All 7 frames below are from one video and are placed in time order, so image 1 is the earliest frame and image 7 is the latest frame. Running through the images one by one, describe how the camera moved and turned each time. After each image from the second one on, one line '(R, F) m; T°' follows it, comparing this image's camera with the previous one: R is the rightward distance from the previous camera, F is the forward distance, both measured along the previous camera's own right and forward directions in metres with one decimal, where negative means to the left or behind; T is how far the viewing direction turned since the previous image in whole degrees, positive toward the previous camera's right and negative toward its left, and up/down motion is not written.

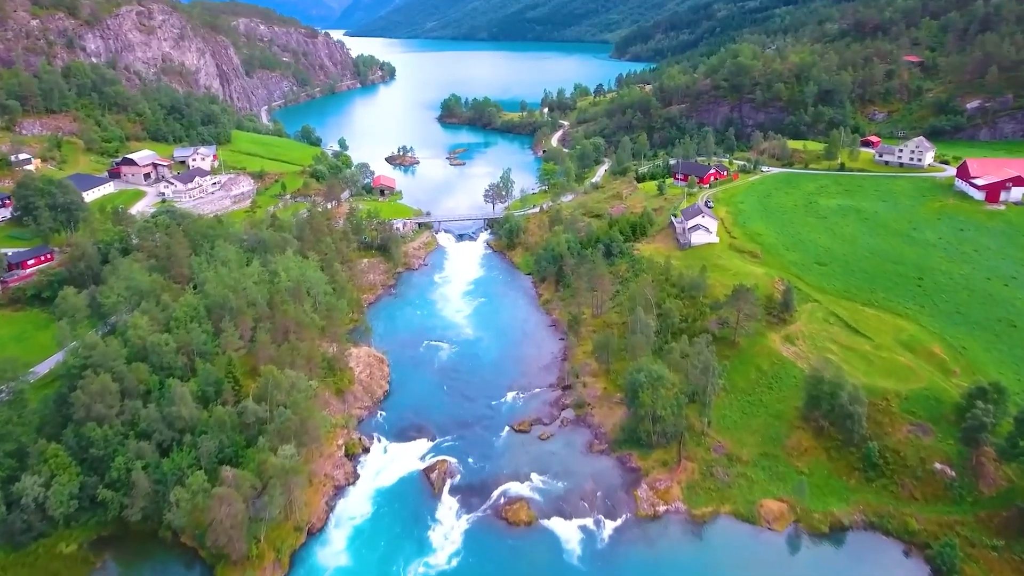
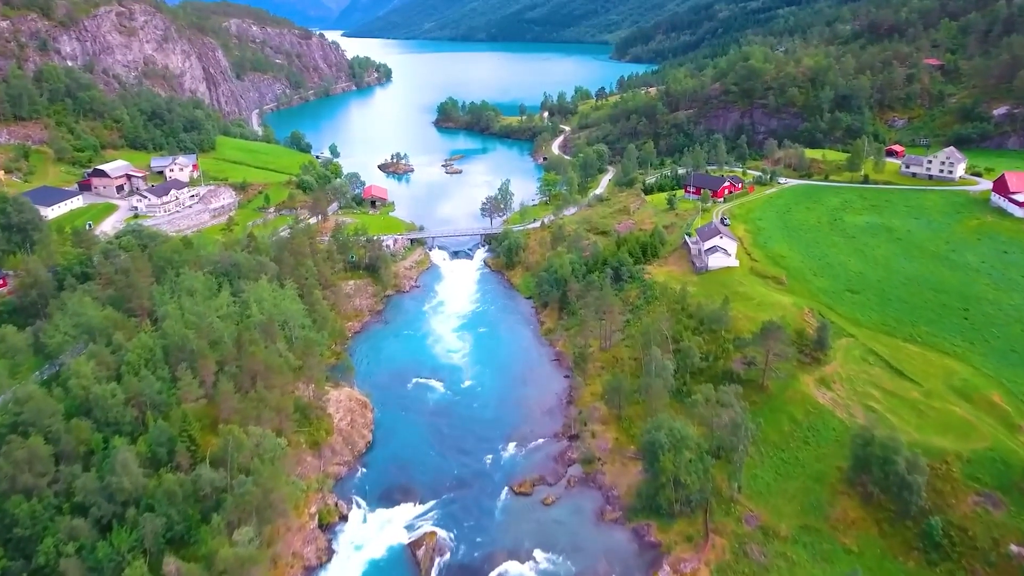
(0.0, +5.4) m; 0°
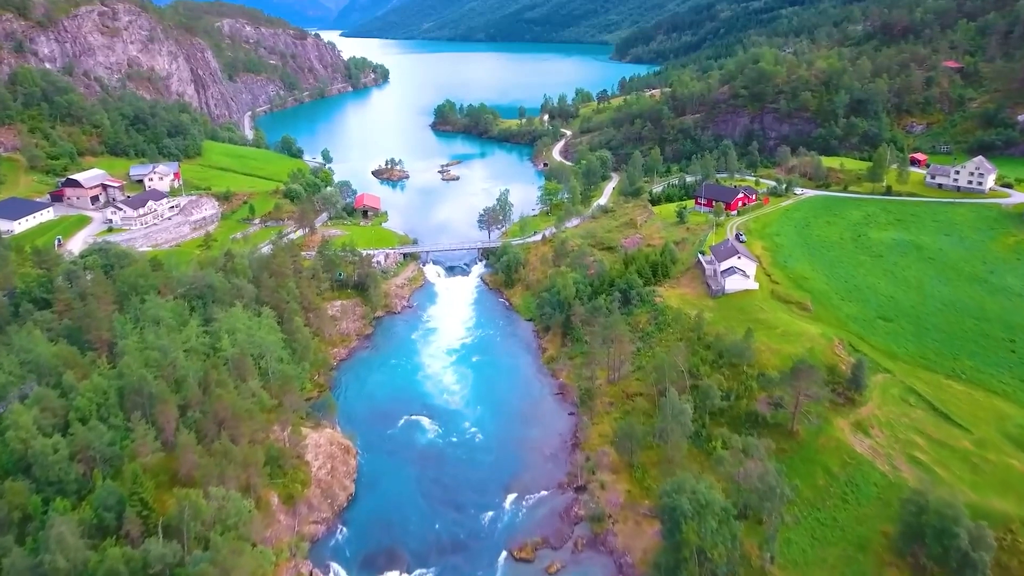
(0.0, +4.4) m; 0°
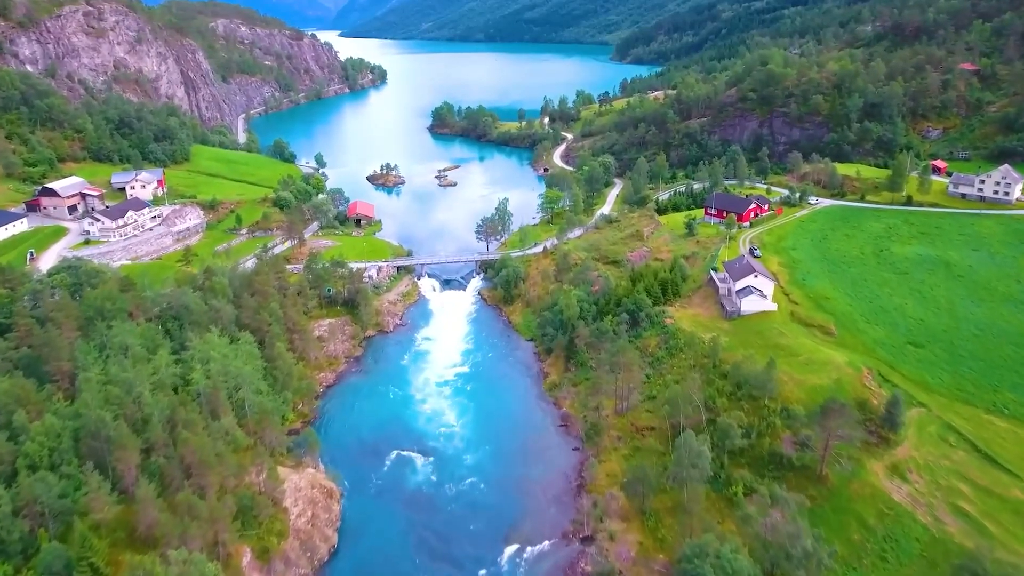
(0.0, +3.5) m; 0°
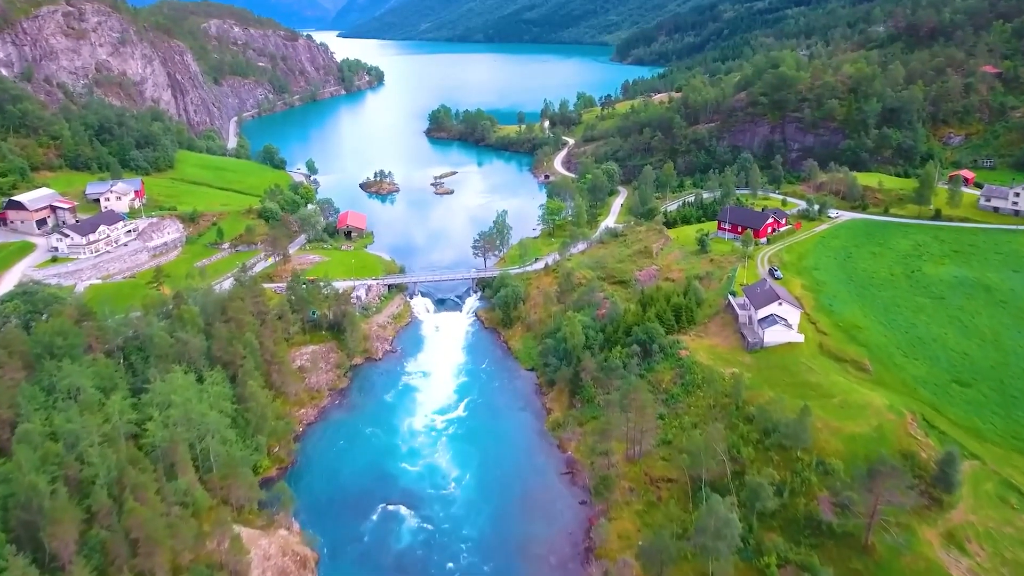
(0.0, +4.3) m; 0°
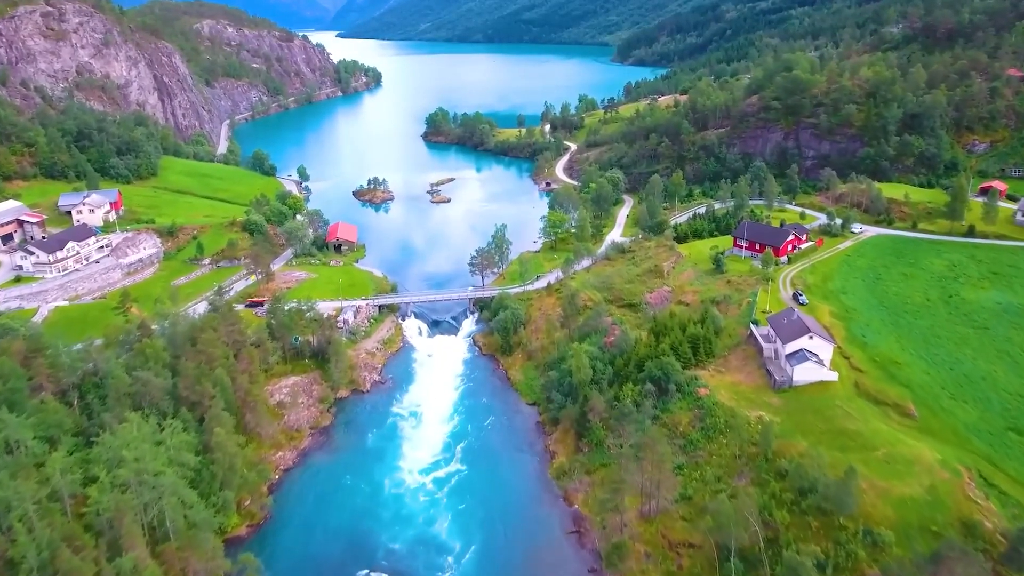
(0.0, +4.3) m; 0°
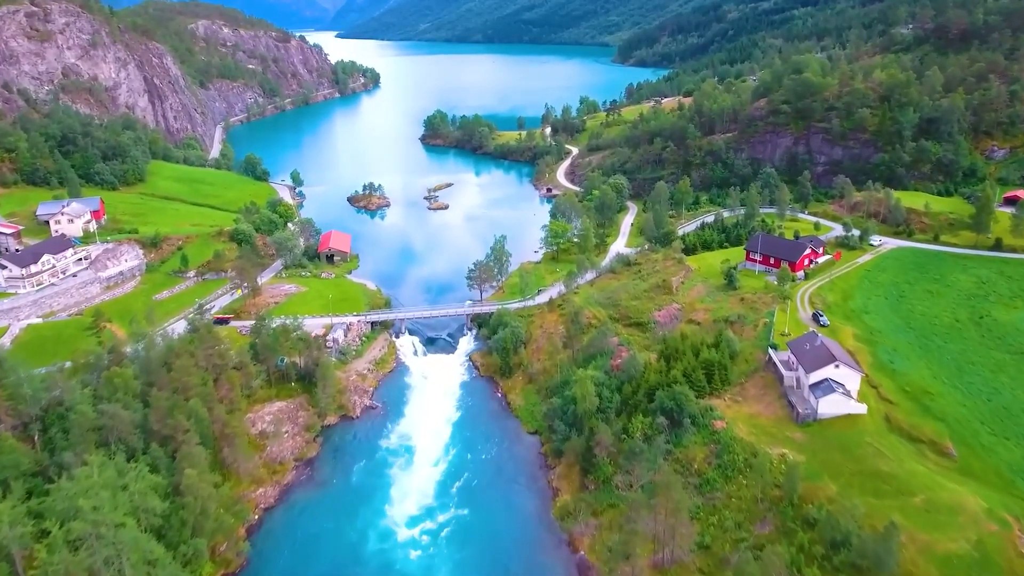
(0.0, +3.0) m; 0°
